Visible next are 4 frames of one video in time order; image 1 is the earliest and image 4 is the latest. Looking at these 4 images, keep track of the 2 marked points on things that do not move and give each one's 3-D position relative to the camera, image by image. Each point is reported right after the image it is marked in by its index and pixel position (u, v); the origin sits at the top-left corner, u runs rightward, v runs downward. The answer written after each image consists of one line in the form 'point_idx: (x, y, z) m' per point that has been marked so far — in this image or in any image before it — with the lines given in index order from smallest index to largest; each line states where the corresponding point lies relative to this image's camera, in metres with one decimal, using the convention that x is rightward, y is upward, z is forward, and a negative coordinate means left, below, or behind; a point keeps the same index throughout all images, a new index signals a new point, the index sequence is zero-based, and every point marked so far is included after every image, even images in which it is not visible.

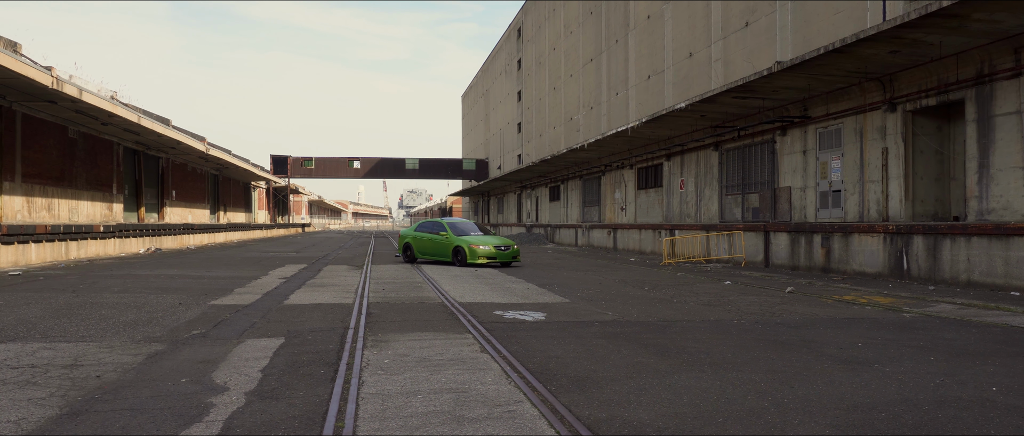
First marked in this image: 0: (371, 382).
0: (-0.9, -1.1, +4.2) m
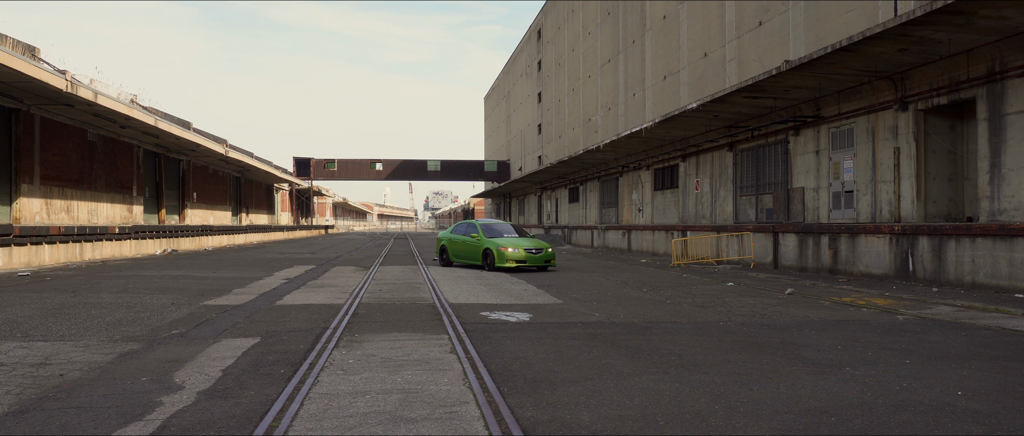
0: (-1.2, -1.1, +4.2) m
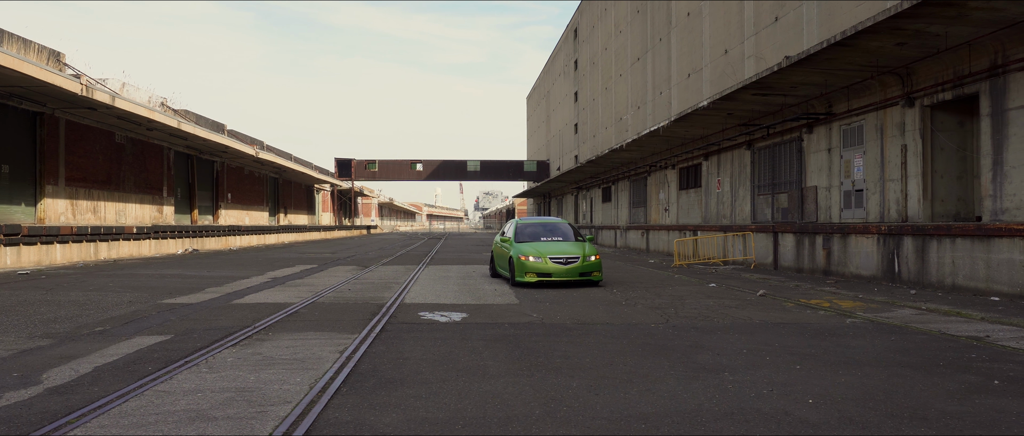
0: (-2.2, -1.1, +4.2) m
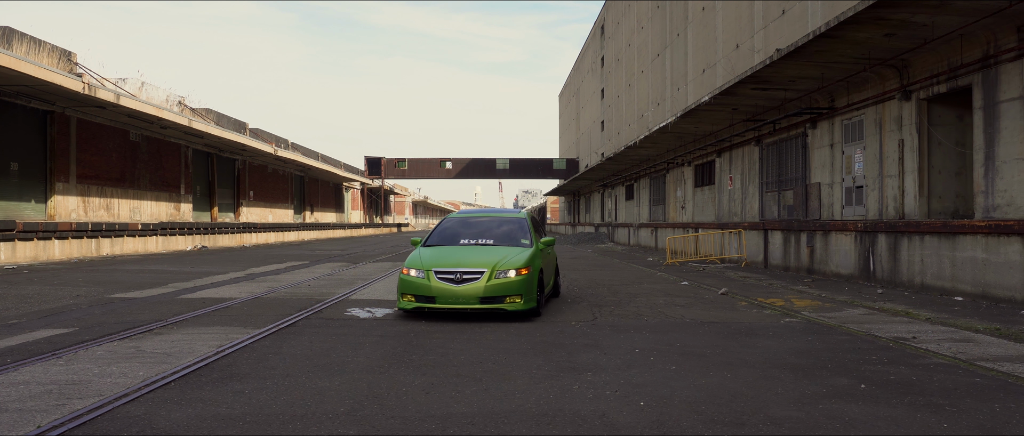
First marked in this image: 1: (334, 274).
0: (-3.2, -1.0, +4.2) m
1: (-4.4, -1.3, +15.1) m
